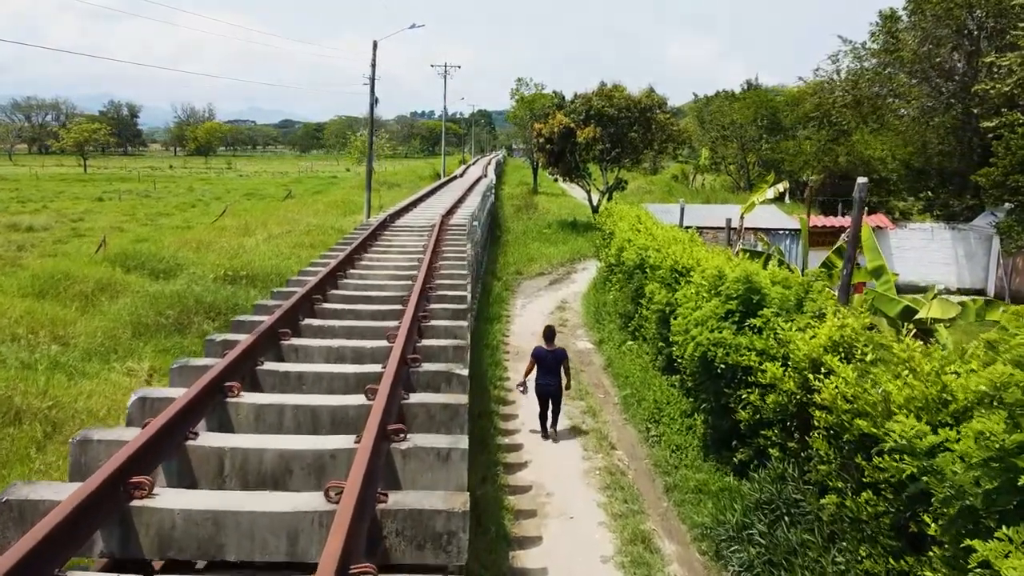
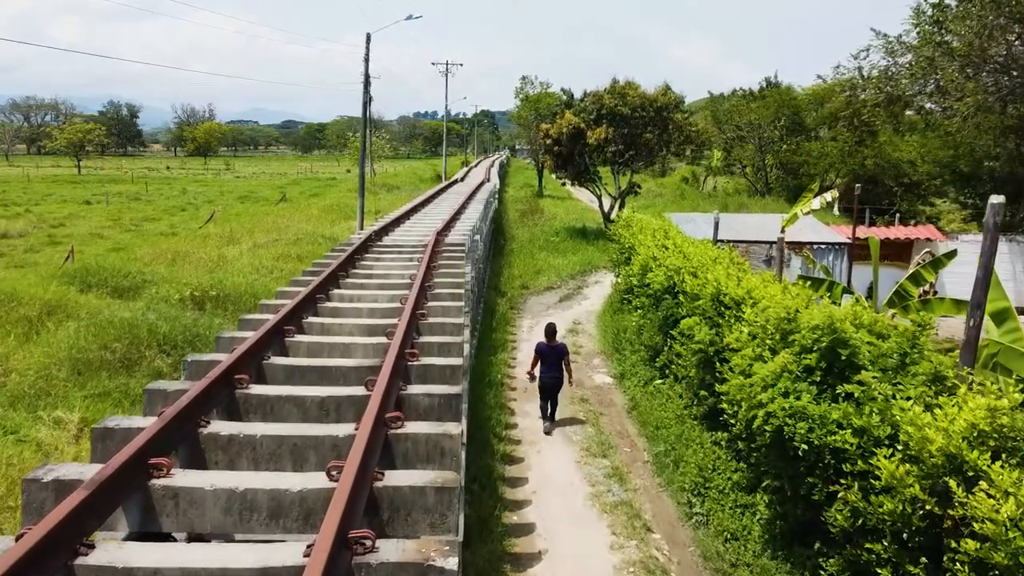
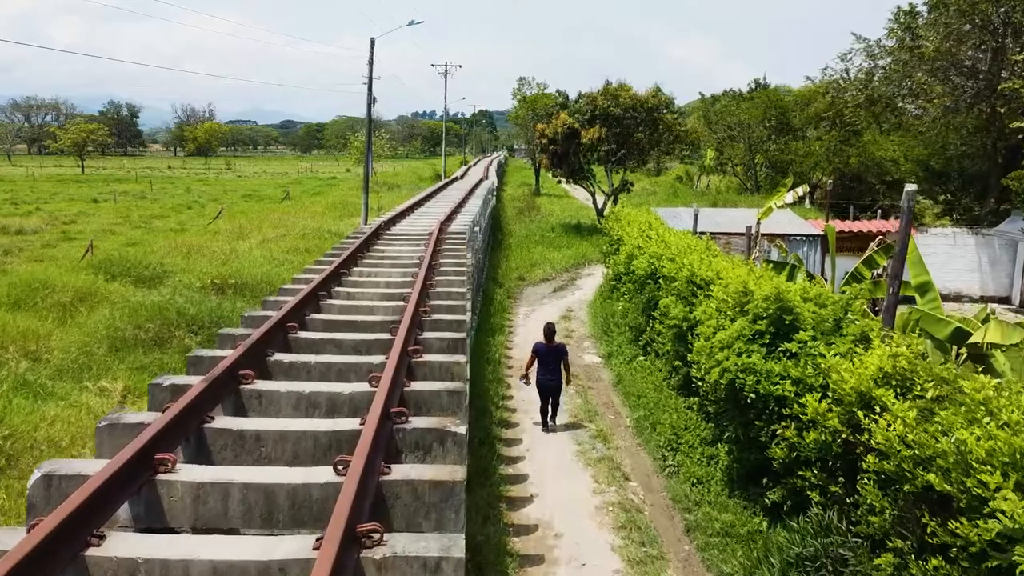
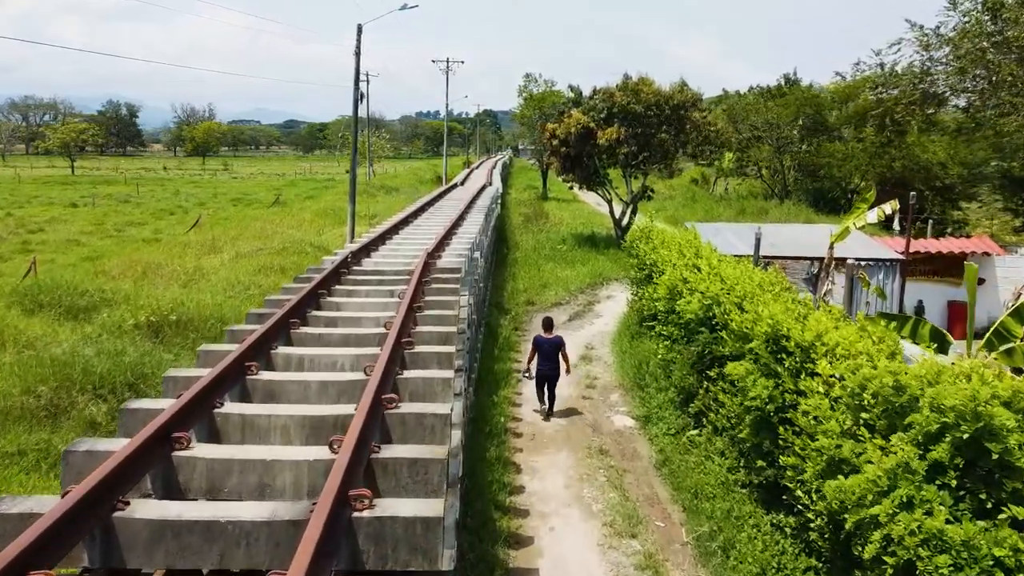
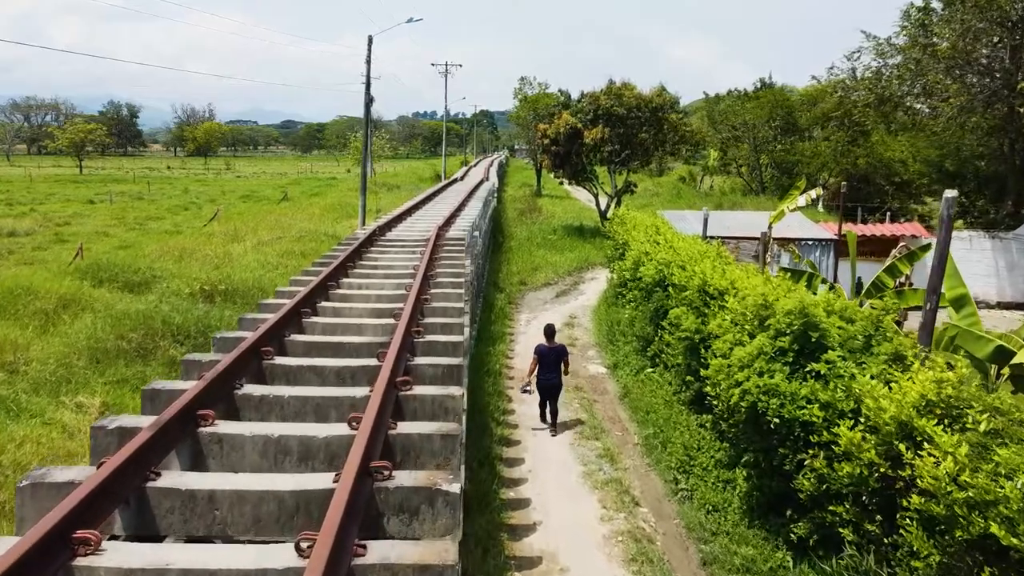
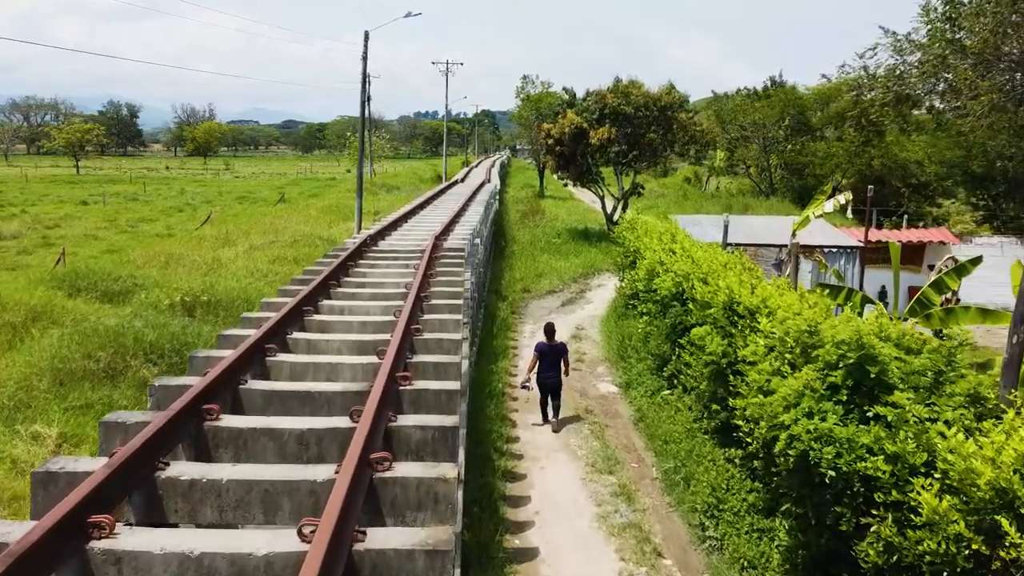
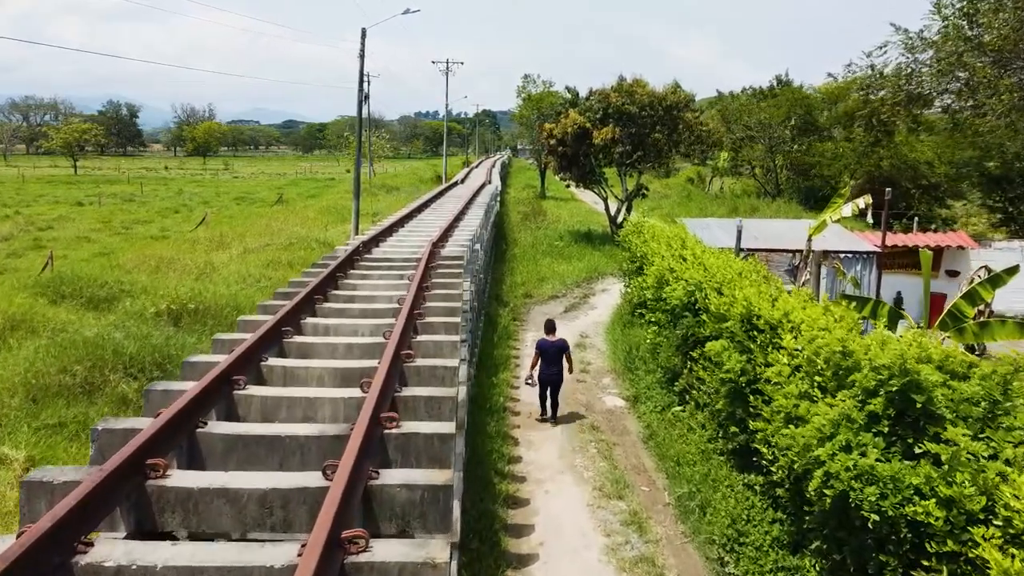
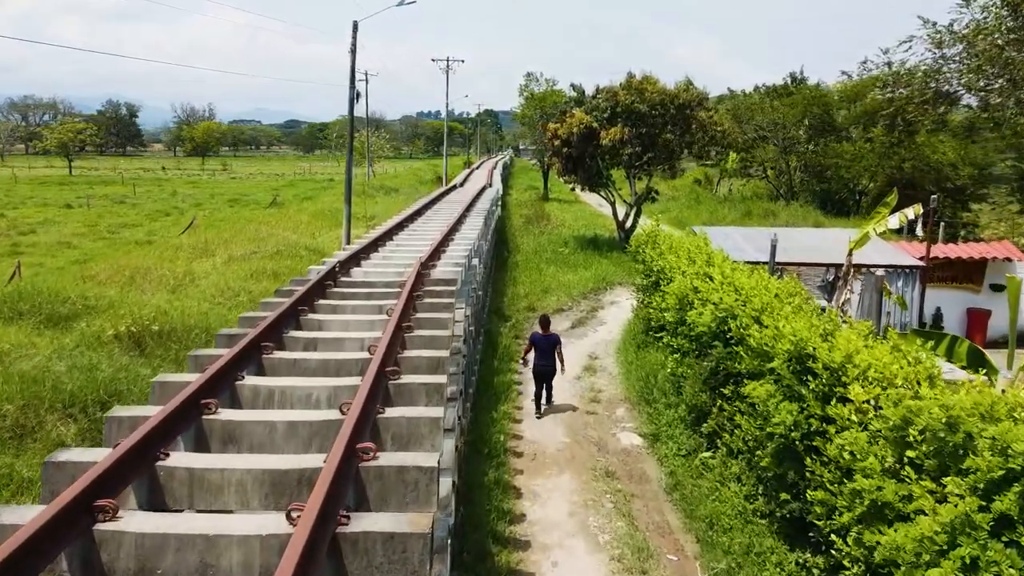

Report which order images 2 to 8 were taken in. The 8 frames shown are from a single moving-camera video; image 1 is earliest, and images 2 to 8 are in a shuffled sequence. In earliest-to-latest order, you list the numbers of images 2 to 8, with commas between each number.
3, 5, 2, 6, 7, 4, 8
